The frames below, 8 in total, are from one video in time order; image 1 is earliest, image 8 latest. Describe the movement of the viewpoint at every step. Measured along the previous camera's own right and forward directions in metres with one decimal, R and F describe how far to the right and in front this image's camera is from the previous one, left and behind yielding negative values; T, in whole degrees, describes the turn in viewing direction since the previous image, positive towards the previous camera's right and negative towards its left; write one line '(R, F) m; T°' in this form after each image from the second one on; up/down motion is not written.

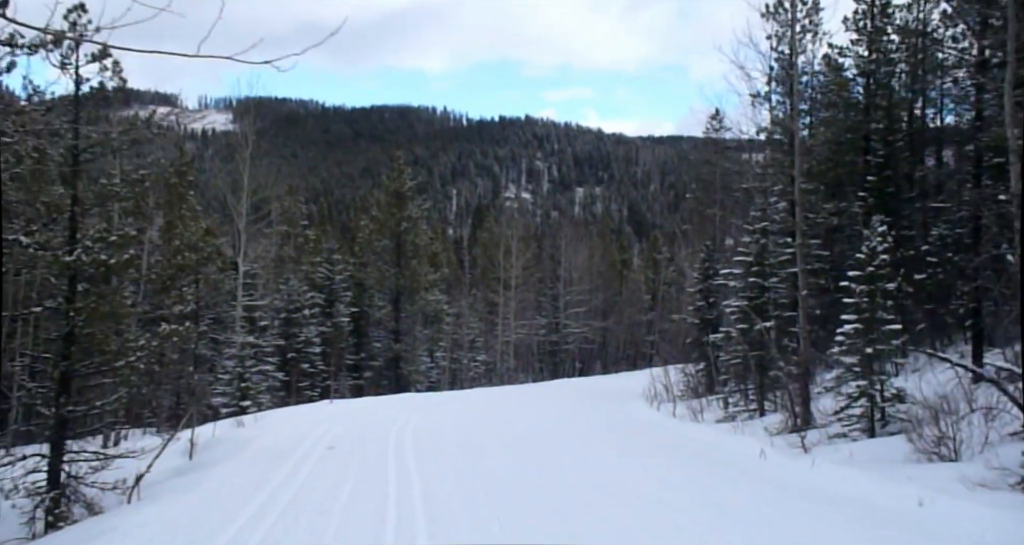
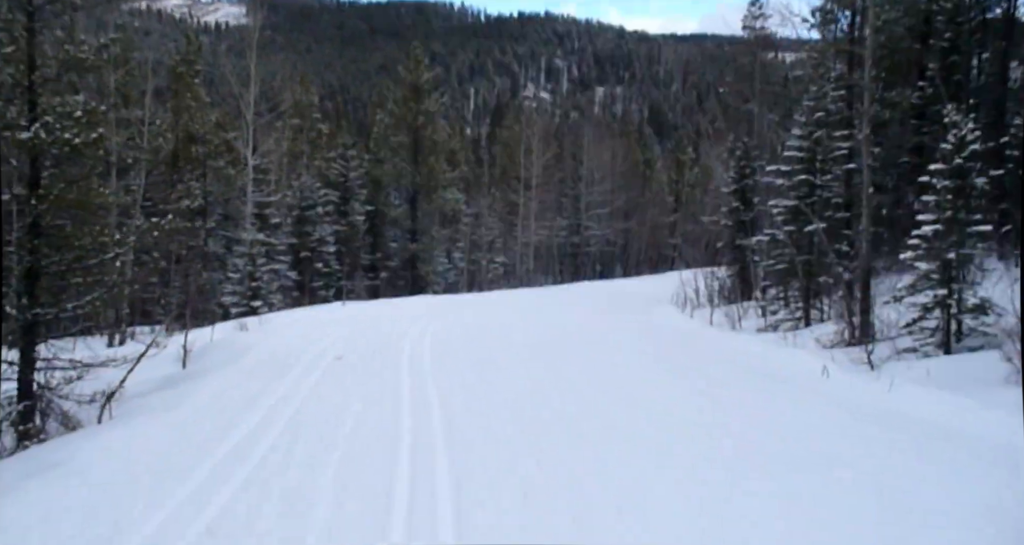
(-0.2, +1.4) m; -1°
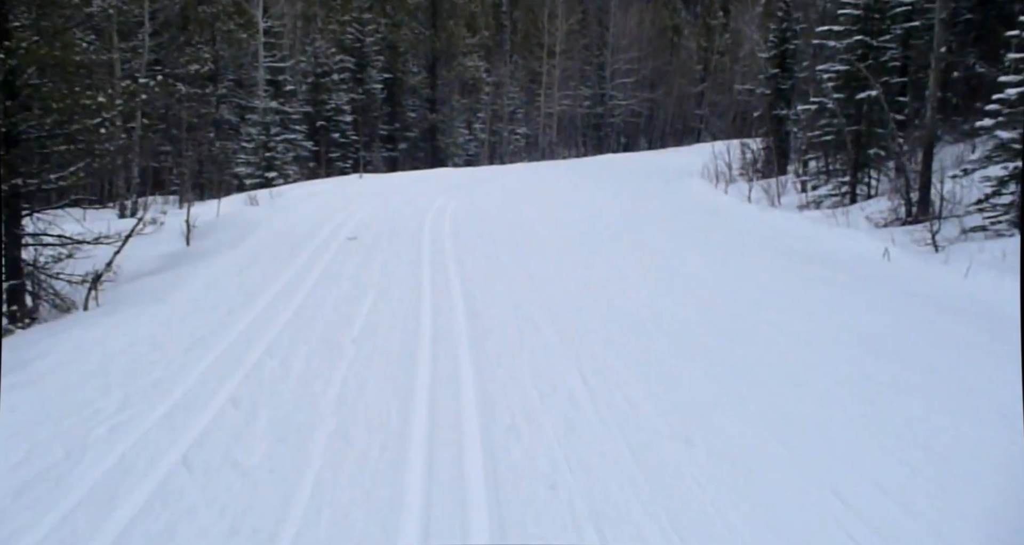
(-0.1, +0.8) m; -1°
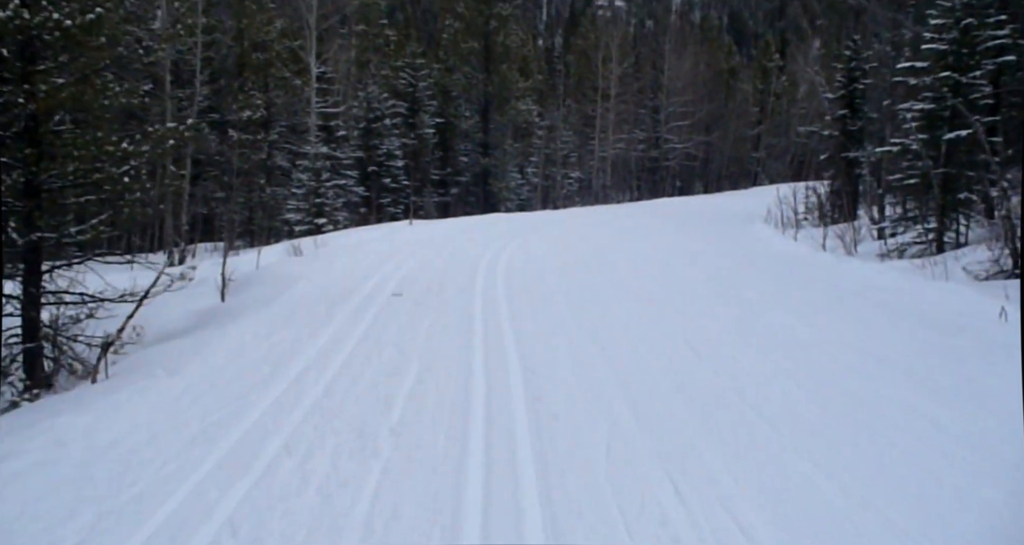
(-0.1, +0.8) m; -4°
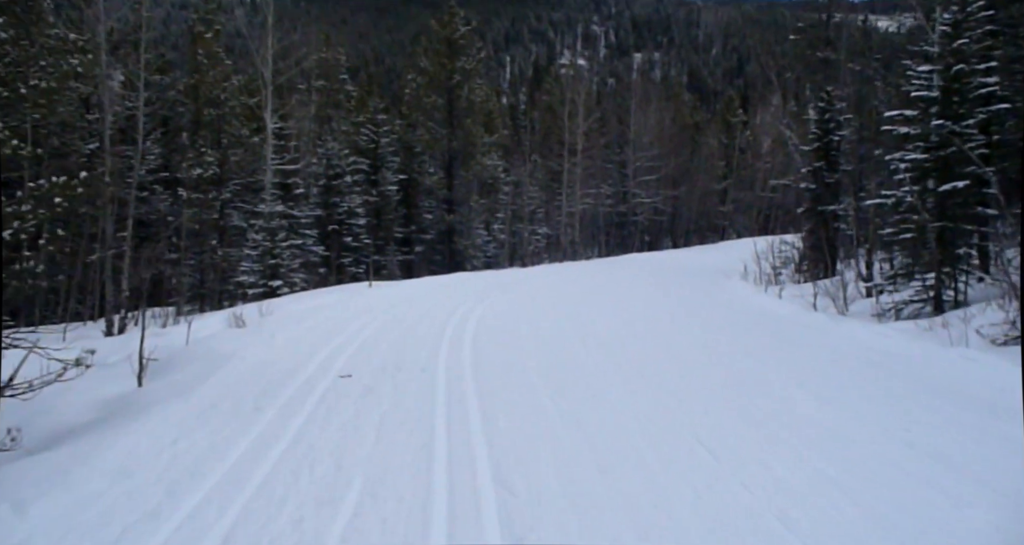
(0.0, +1.2) m; +2°
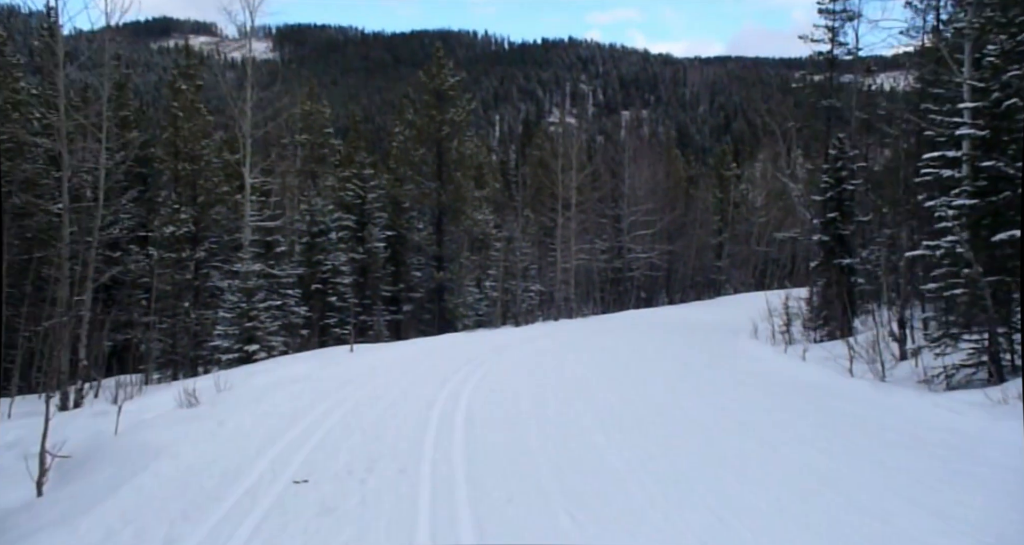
(-0.1, +1.5) m; +1°
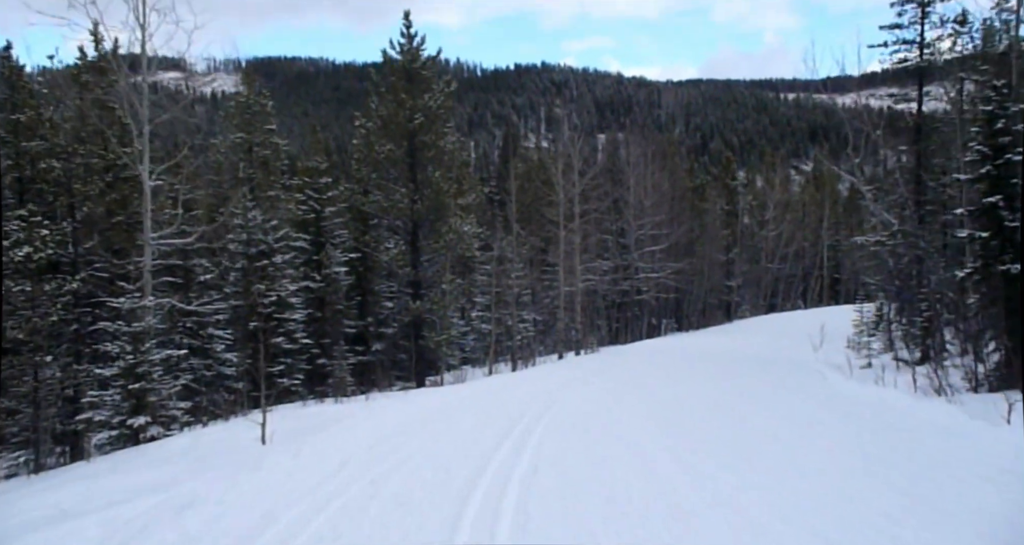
(-0.6, +6.6) m; +2°
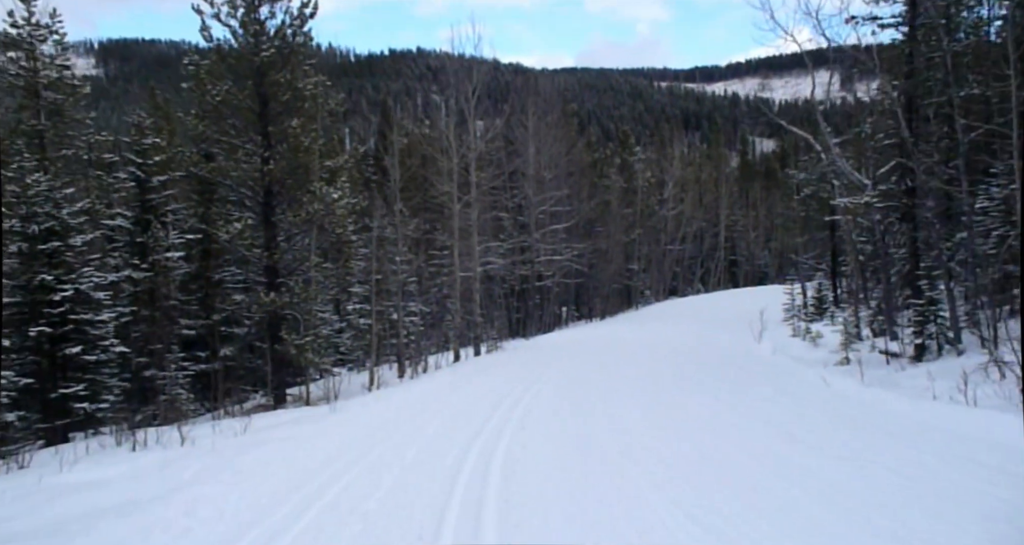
(-0.2, +5.4) m; +9°
